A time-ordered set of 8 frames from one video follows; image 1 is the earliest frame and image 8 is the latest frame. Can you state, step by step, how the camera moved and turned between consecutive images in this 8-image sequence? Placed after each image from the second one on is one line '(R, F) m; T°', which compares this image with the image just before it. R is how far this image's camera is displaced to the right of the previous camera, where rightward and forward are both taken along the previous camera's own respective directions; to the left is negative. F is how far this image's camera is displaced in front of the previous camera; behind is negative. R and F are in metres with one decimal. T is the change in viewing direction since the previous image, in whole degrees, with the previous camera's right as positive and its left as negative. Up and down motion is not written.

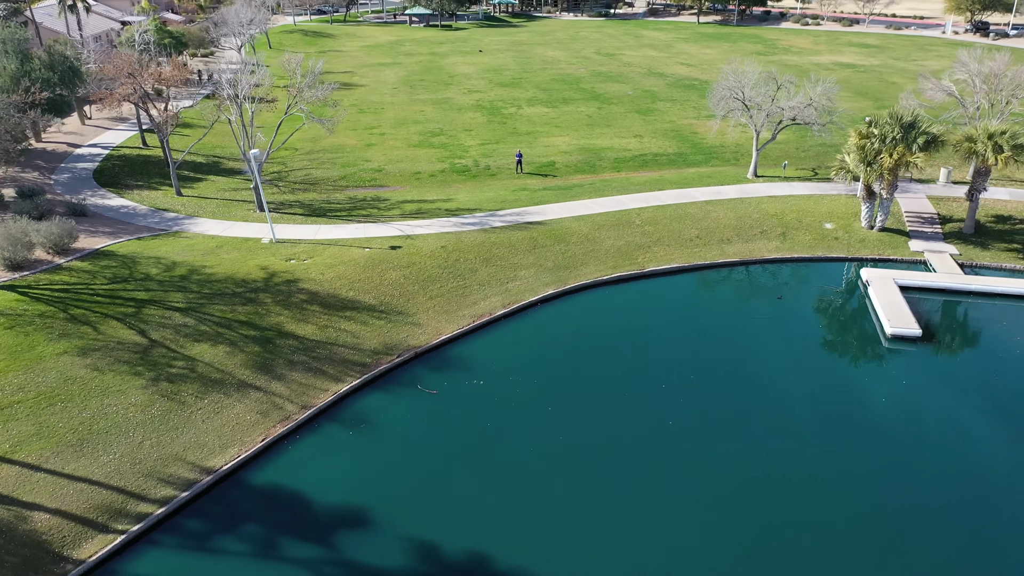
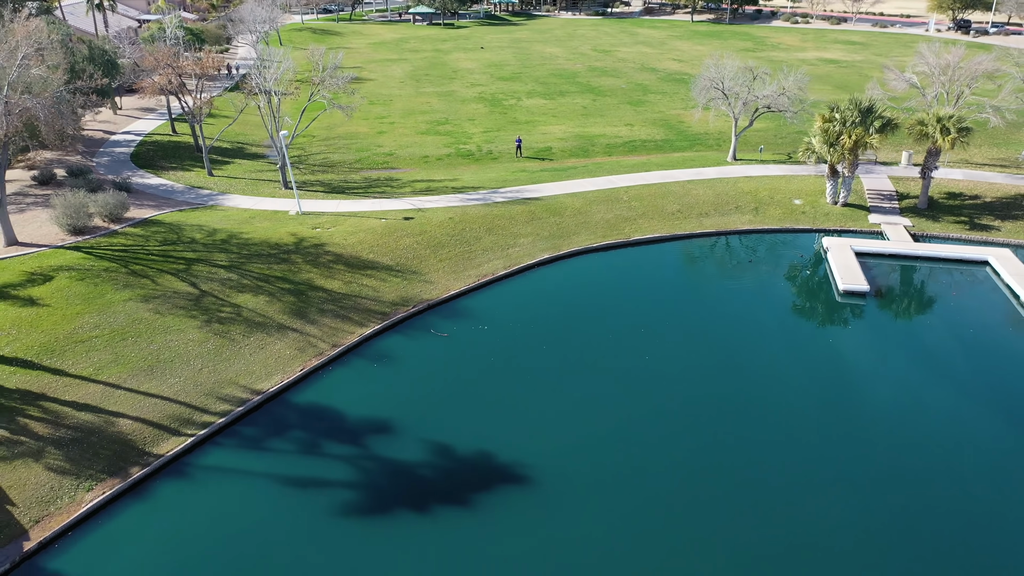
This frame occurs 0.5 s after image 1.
(0.0, -3.7) m; 0°
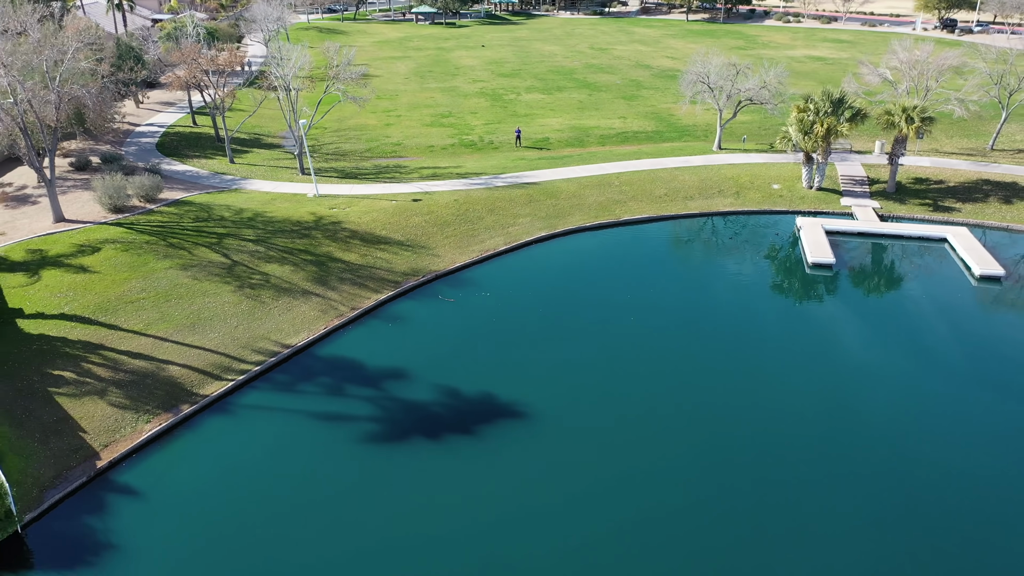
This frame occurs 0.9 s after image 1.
(0.0, -3.0) m; 0°
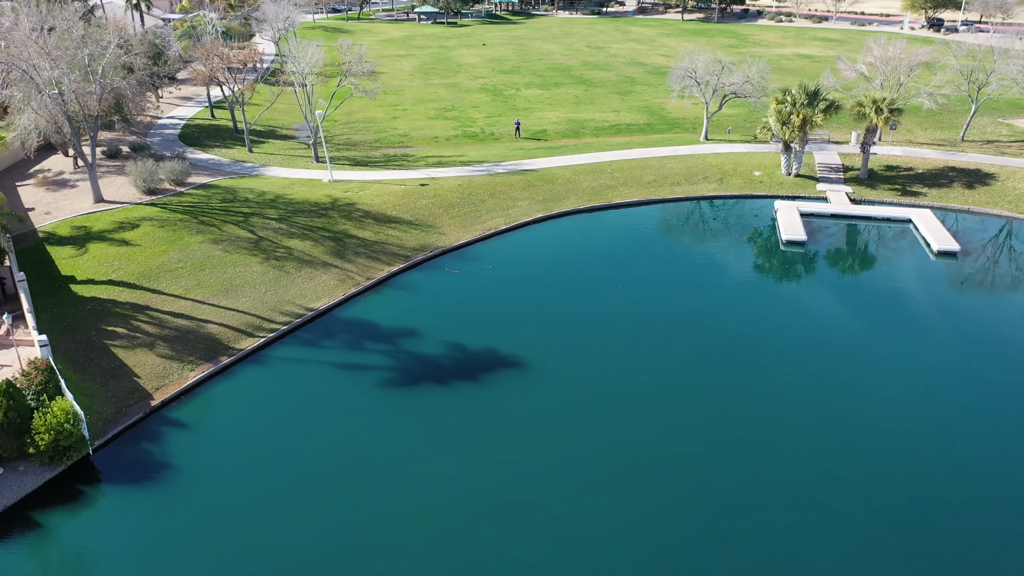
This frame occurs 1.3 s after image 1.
(0.0, -3.1) m; 0°
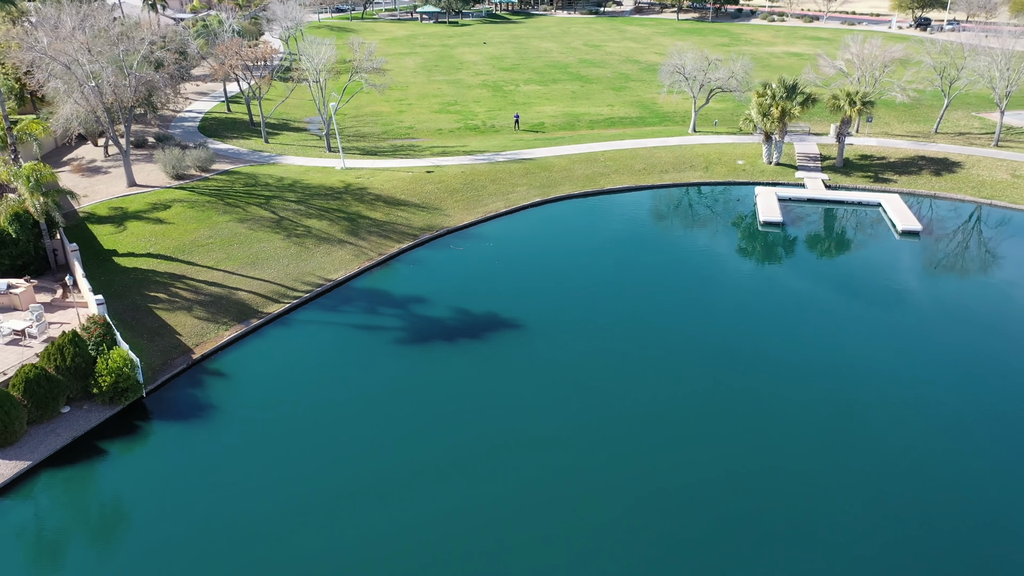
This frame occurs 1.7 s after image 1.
(0.0, -3.1) m; 0°
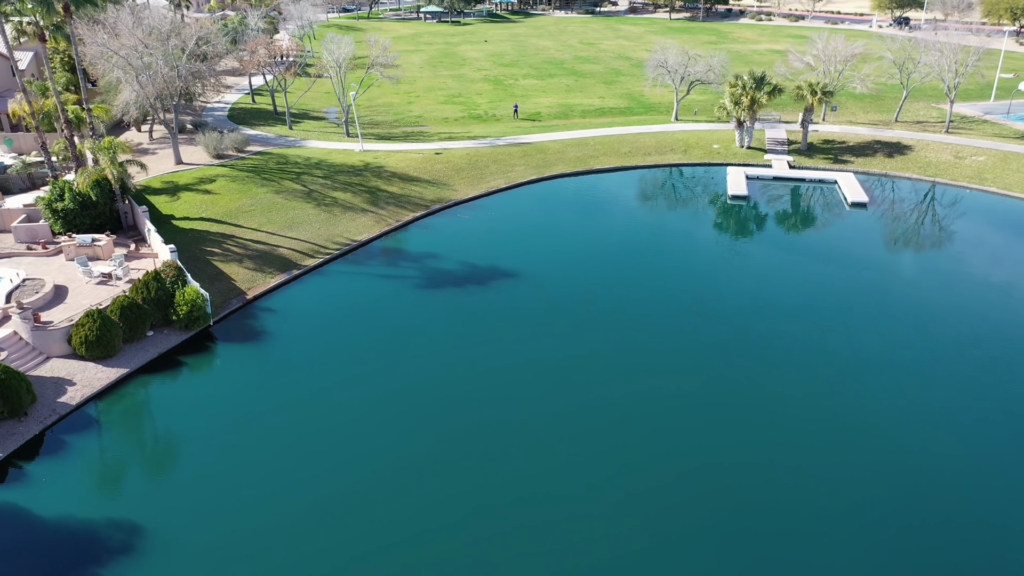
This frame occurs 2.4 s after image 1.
(+0.1, -5.5) m; 0°
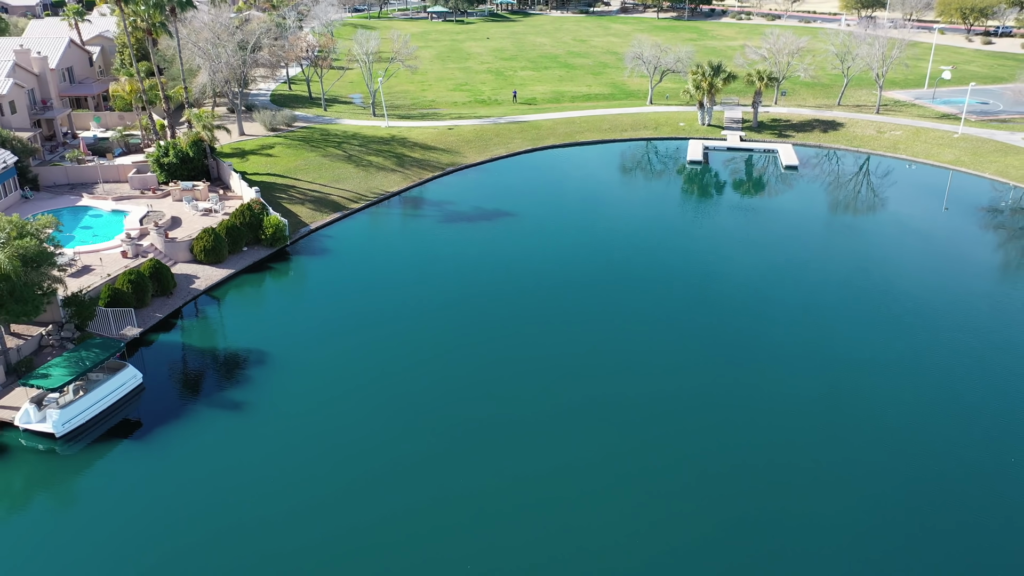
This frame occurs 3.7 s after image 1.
(+0.1, -10.3) m; 0°
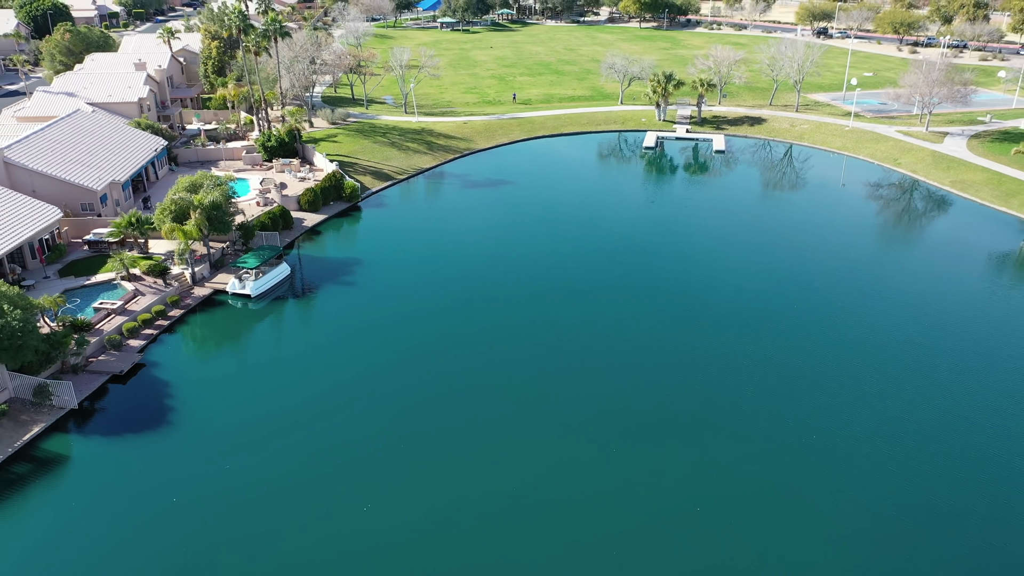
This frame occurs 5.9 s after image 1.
(-0.1, -18.6) m; 0°
